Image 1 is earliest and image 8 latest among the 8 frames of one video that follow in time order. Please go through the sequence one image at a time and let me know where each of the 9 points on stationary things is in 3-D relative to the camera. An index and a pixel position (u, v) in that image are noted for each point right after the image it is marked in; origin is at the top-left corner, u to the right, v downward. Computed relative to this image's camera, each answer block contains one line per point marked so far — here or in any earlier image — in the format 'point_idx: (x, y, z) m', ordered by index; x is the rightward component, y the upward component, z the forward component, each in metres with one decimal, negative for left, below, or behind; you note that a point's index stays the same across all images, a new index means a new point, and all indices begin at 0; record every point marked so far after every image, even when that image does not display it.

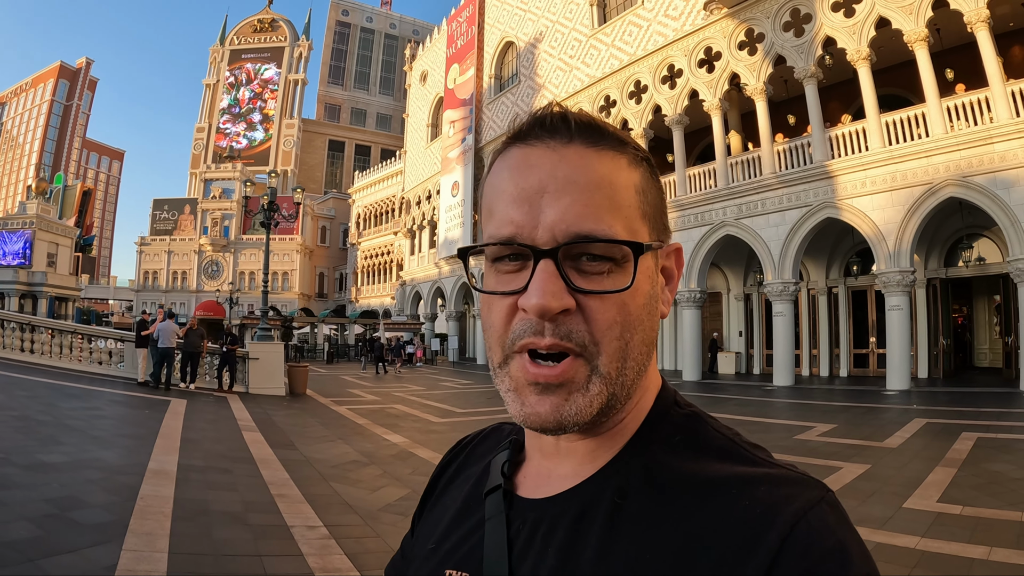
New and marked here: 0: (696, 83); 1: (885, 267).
0: (+5.4, +5.9, +15.3) m
1: (+8.0, +0.4, +11.2) m
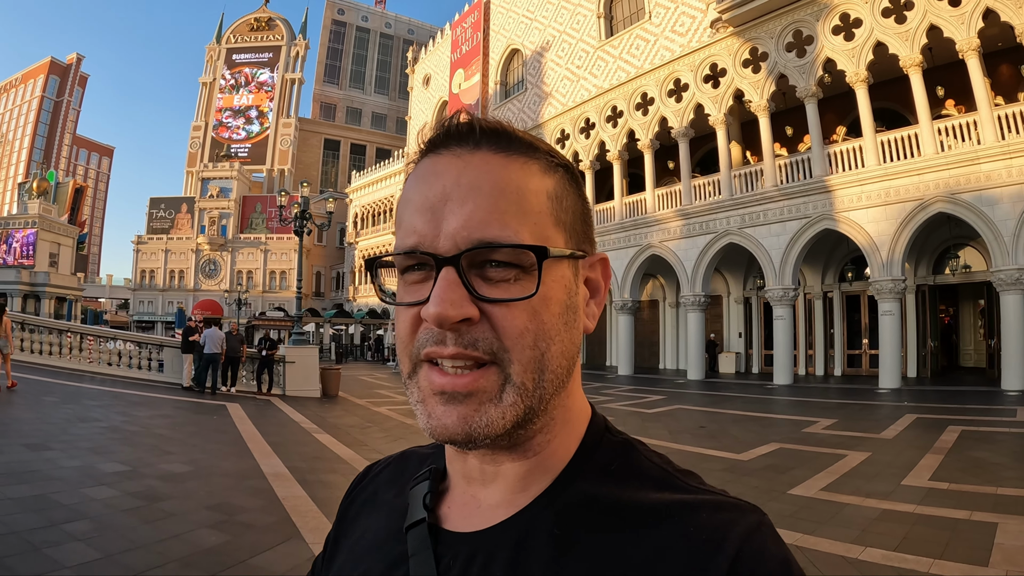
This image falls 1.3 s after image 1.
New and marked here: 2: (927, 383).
0: (+5.7, +5.8, +16.0) m
1: (+8.4, +0.3, +12.0) m
2: (+9.9, -2.2, +12.2) m
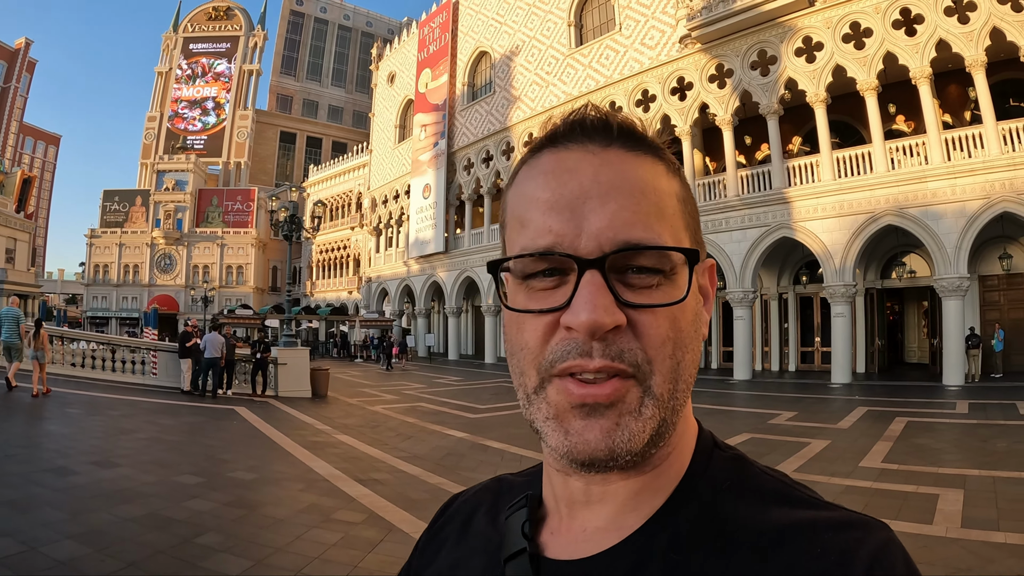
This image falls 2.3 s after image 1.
0: (+5.0, +5.8, +16.9) m
1: (+8.0, +0.2, +13.2) m
2: (+9.4, -2.3, +13.5) m
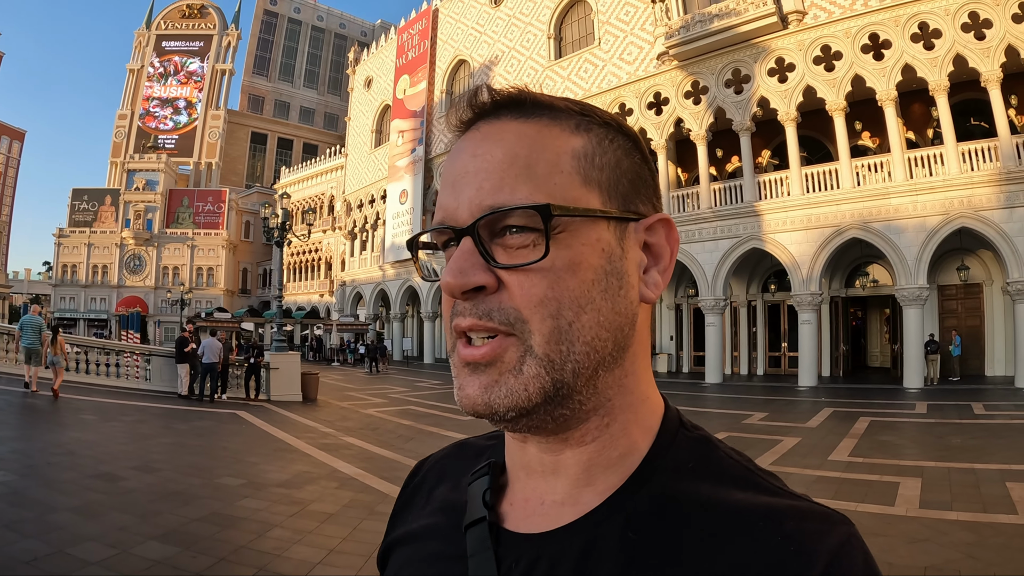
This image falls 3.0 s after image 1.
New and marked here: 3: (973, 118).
0: (+4.5, +5.5, +17.6) m
1: (+7.6, -0.1, +14.0) m
2: (+8.9, -2.5, +14.4) m
3: (+13.9, +5.2, +15.5) m
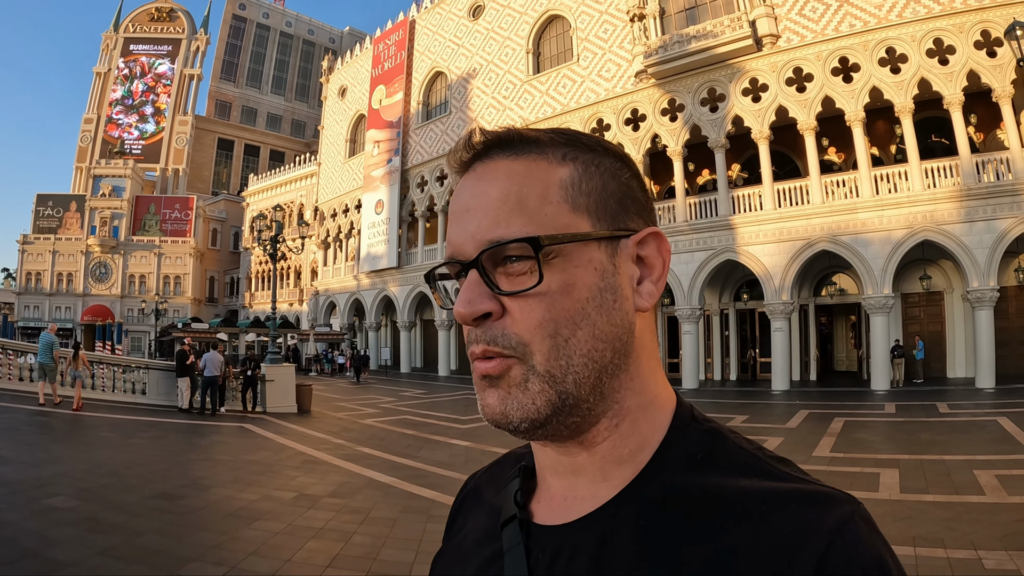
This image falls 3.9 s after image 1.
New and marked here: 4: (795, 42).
0: (+3.9, +5.2, +18.3) m
1: (+7.2, -0.3, +14.7) m
2: (+8.5, -2.8, +15.2) m
3: (+13.4, +4.9, +16.7) m
4: (+8.4, +7.3, +15.6) m
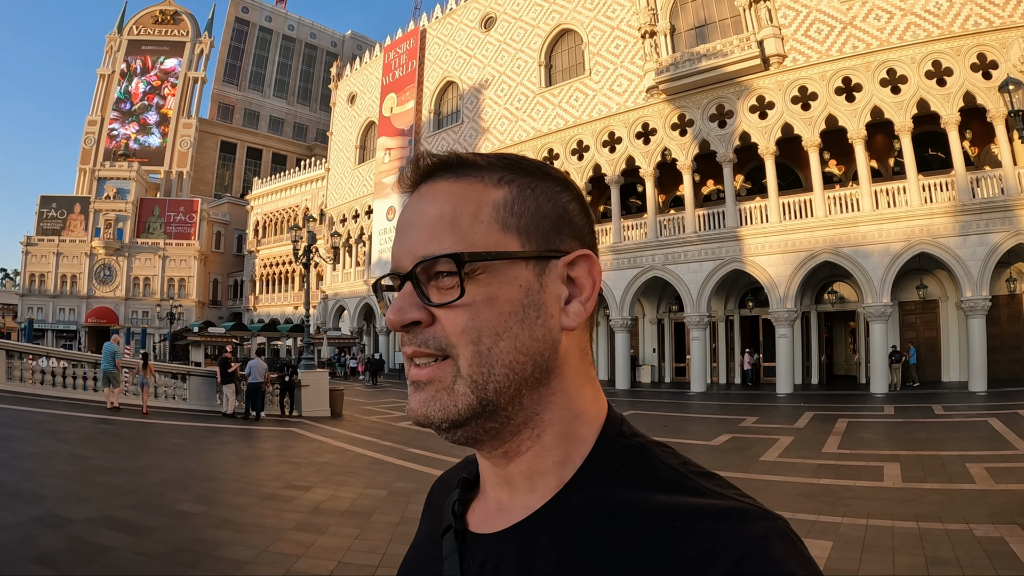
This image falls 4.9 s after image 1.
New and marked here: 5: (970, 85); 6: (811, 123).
0: (+4.4, +5.0, +19.1) m
1: (+7.8, -0.5, +15.5) m
2: (+9.1, -3.1, +16.0) m
3: (+14.0, +4.7, +17.6) m
4: (+9.0, +7.0, +16.4) m
5: (+12.6, +5.6, +14.5) m
6: (+9.1, +5.0, +16.2) m
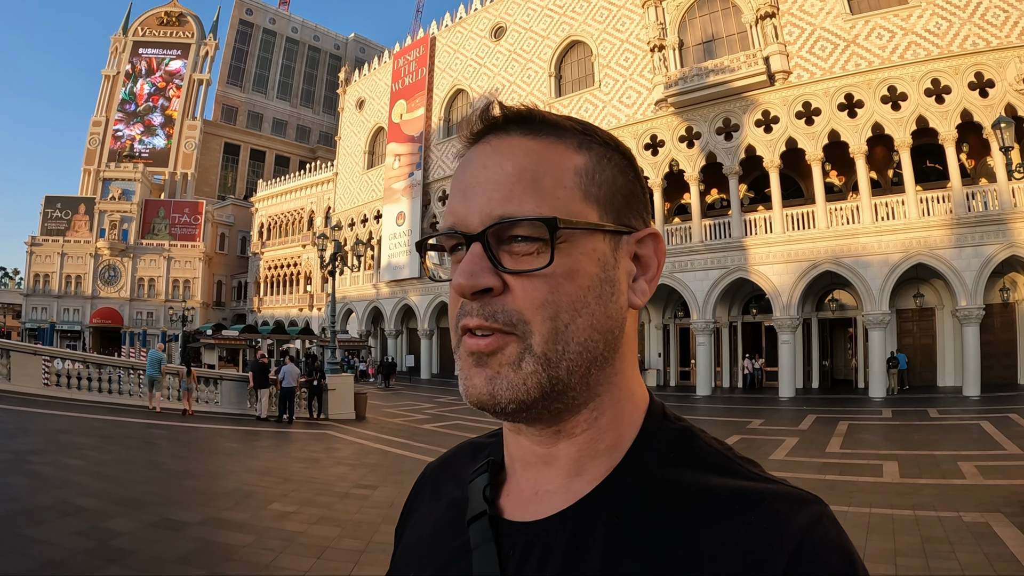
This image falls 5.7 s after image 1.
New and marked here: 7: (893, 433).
0: (+4.9, +4.7, +19.8) m
1: (+8.2, -0.8, +16.2) m
2: (+9.5, -3.3, +16.6) m
3: (+14.4, +4.4, +18.3) m
4: (+9.5, +6.8, +17.1) m
5: (+13.1, +5.3, +15.2) m
6: (+9.5, +4.8, +16.9) m
7: (+7.1, -2.7, +9.8) m
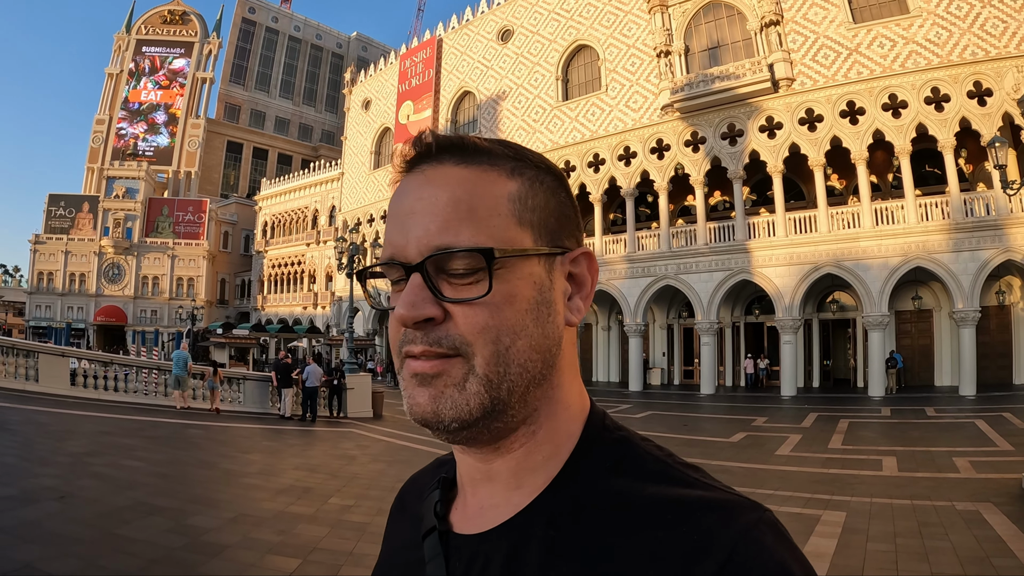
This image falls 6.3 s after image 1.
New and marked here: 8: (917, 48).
0: (+5.2, +4.7, +20.2) m
1: (+8.5, -0.9, +16.7) m
2: (+9.8, -3.4, +17.1) m
3: (+14.8, +4.3, +18.7) m
4: (+9.8, +6.7, +17.5) m
5: (+13.4, +5.2, +15.7) m
6: (+9.8, +4.7, +17.3) m
7: (+7.4, -2.8, +10.3) m
8: (+12.5, +7.4, +16.3) m
